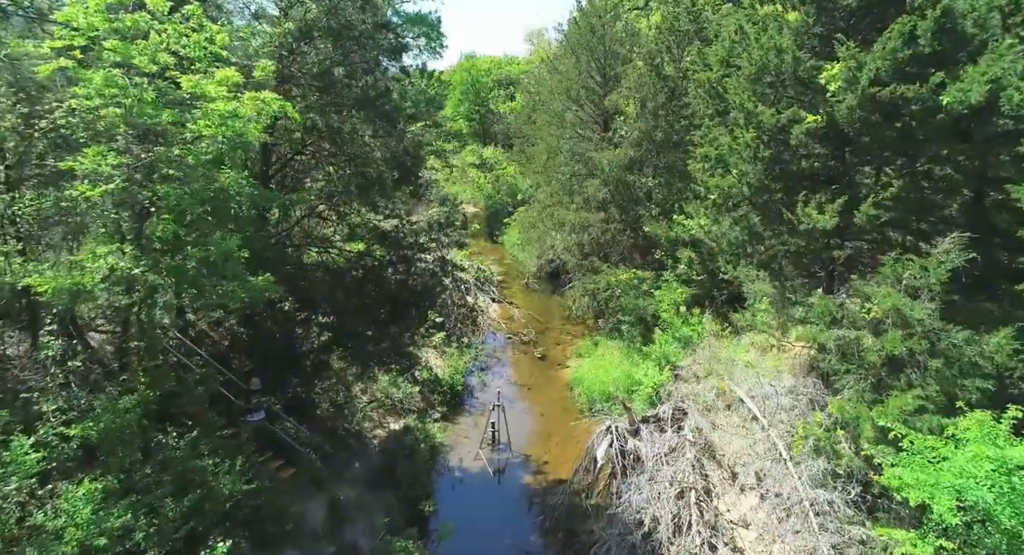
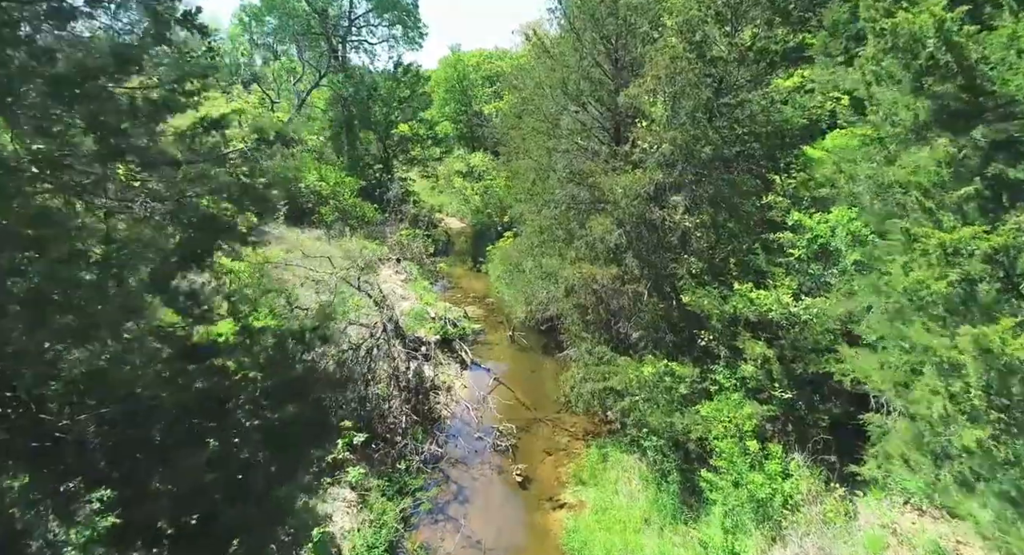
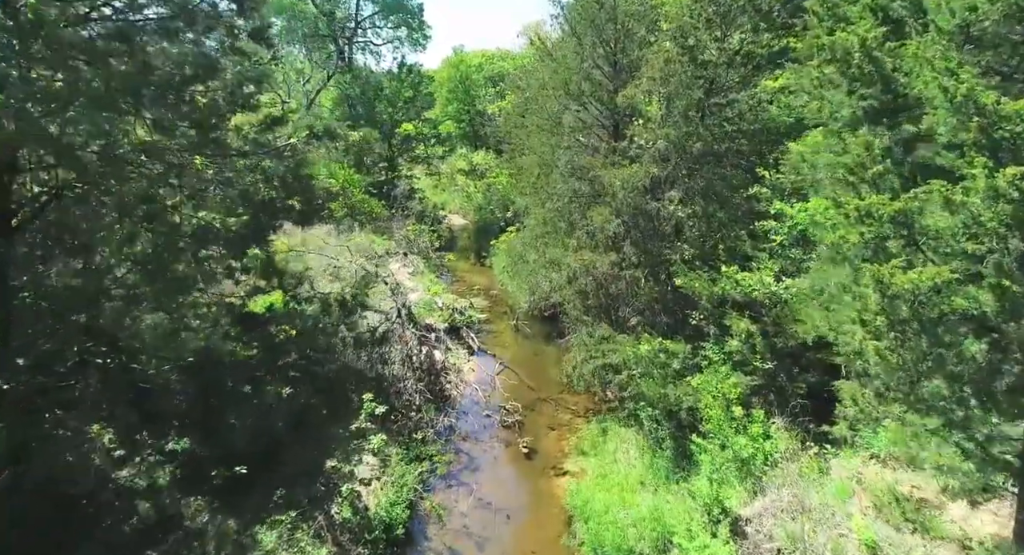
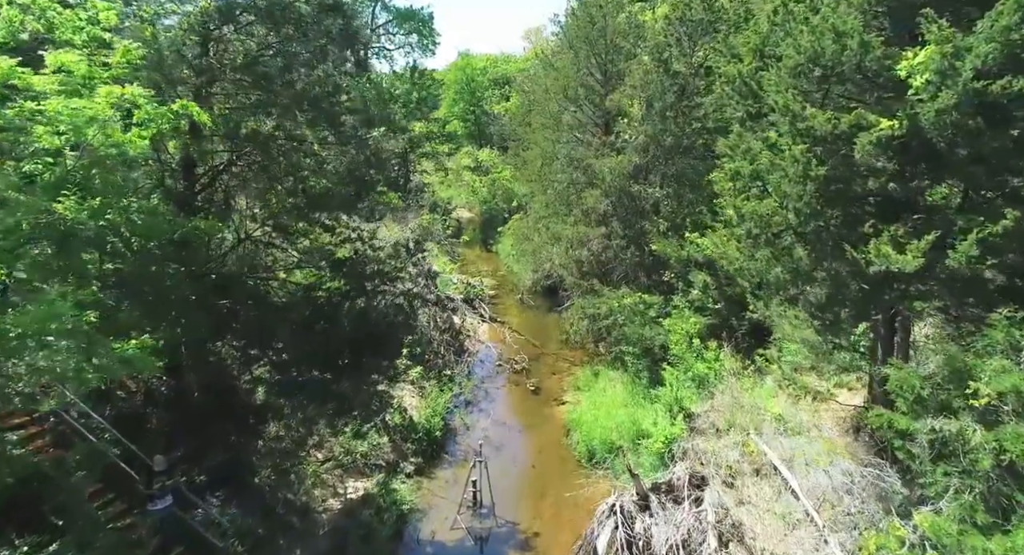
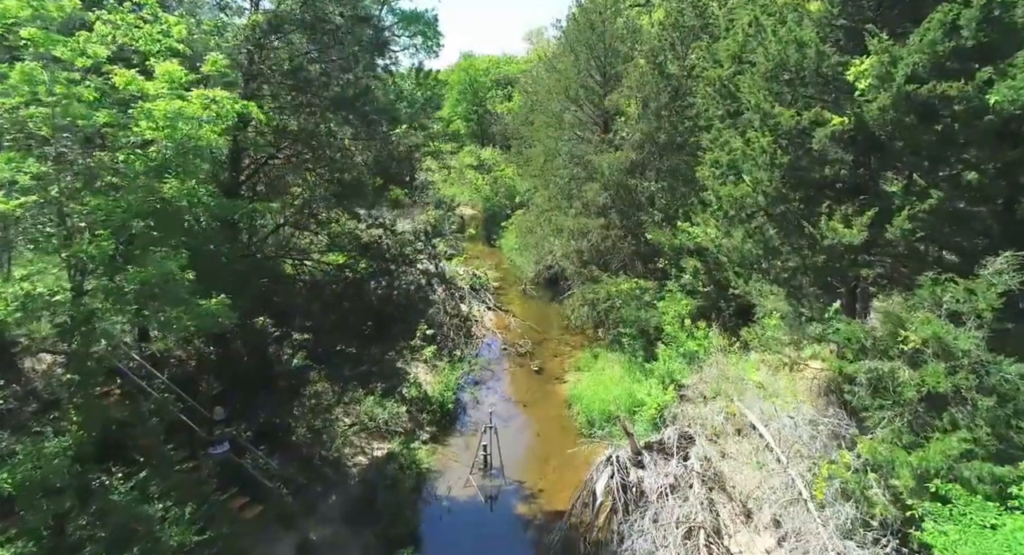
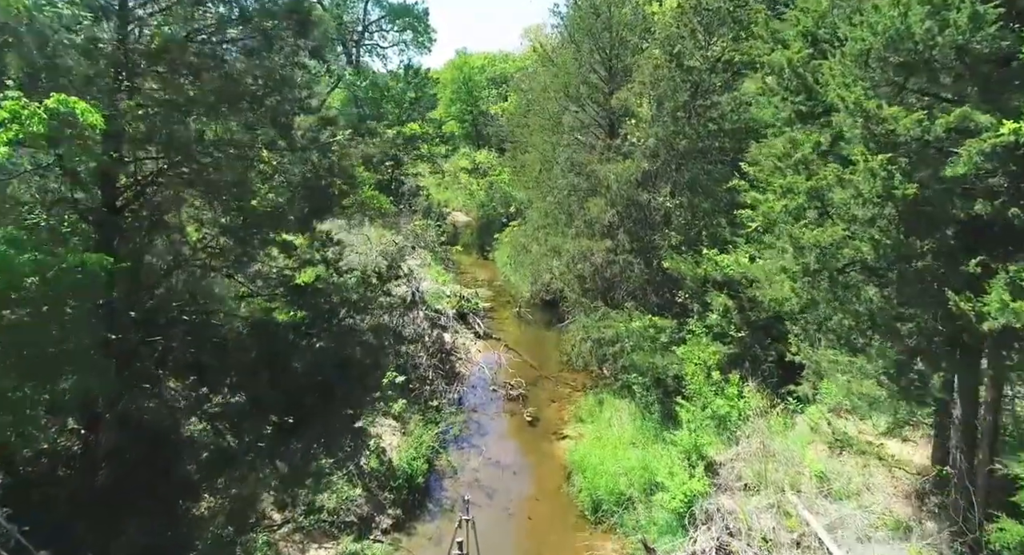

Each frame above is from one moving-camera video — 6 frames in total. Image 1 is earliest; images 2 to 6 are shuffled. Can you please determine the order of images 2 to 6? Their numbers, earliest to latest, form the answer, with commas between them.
5, 4, 6, 3, 2
